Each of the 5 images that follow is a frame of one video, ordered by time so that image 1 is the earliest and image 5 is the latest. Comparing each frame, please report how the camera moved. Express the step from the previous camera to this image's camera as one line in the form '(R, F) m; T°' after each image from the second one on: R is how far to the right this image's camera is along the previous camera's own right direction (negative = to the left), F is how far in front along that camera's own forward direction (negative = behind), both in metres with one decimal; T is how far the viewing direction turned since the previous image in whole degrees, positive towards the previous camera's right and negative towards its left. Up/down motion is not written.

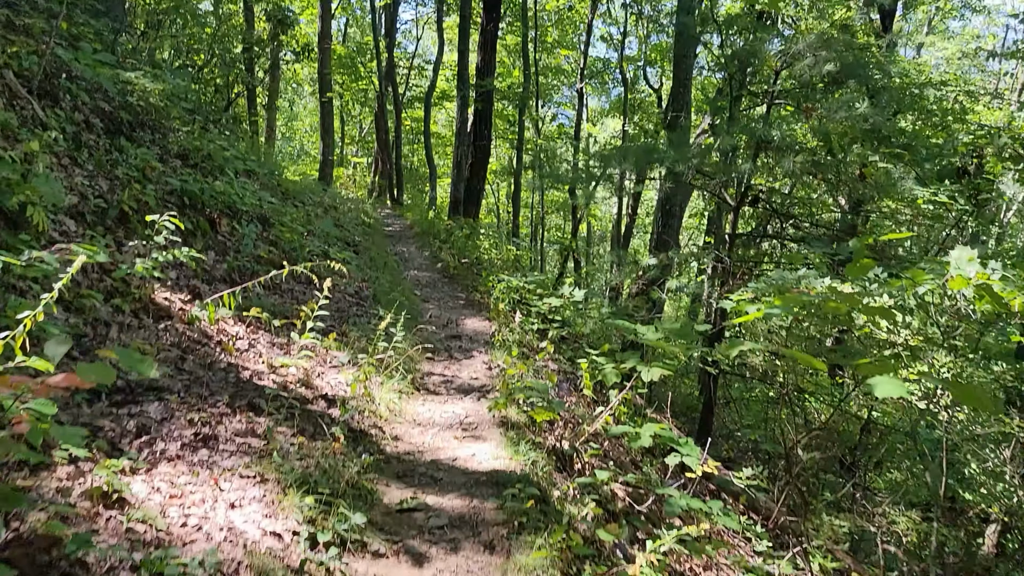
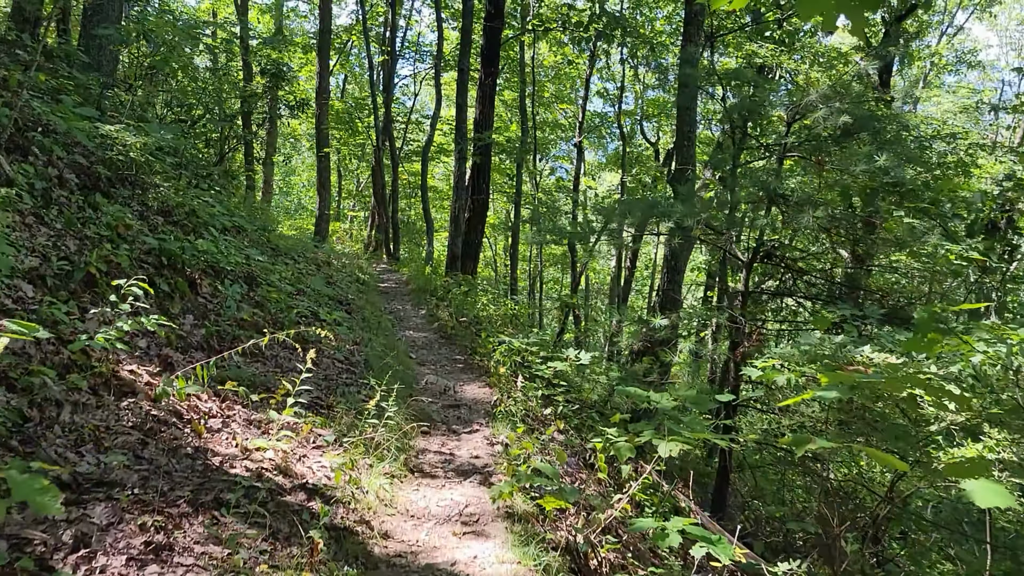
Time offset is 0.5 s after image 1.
(0.0, +0.4) m; 0°
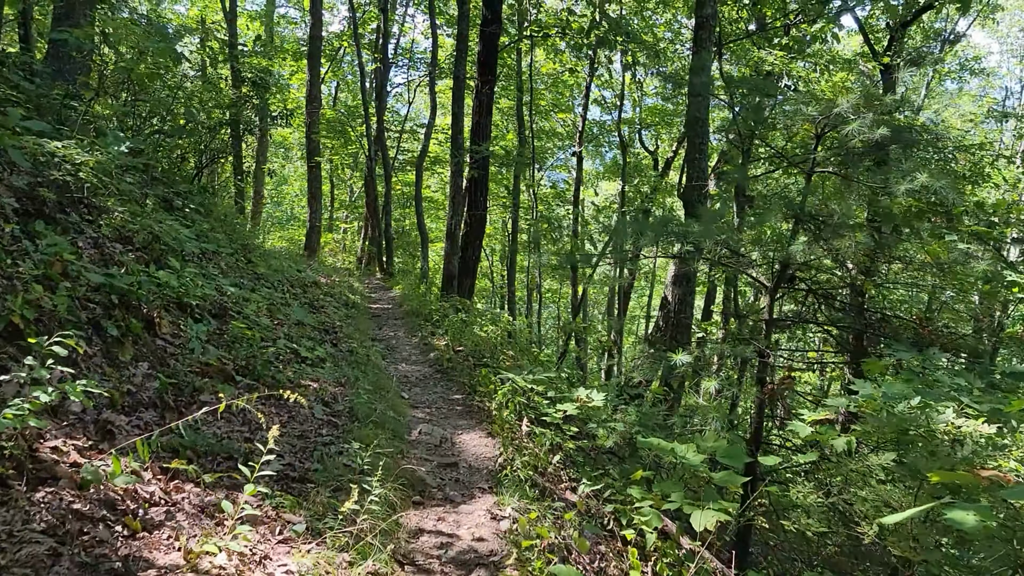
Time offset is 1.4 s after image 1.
(-0.1, +0.7) m; 0°
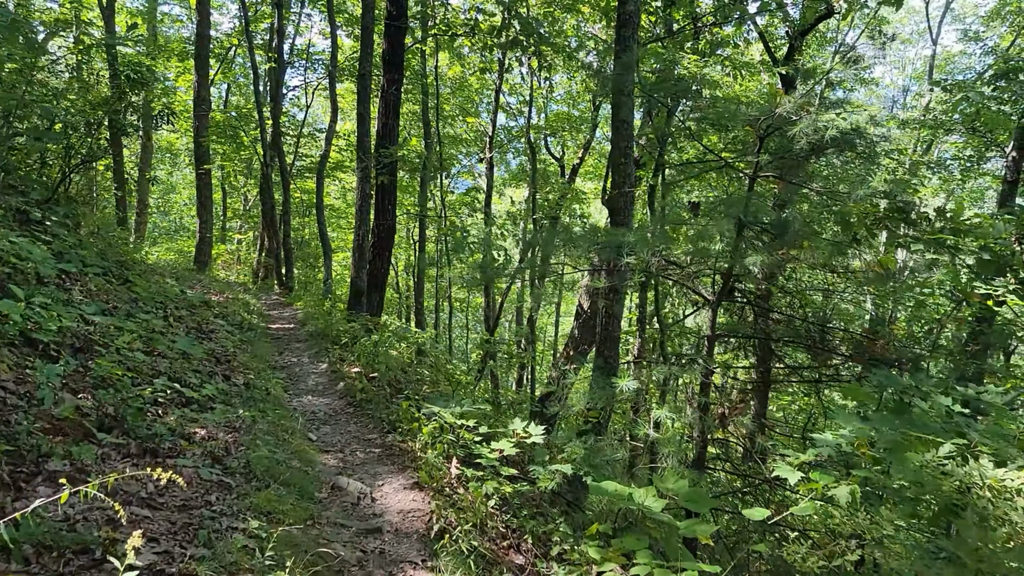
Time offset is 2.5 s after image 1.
(-0.1, +0.7) m; +7°
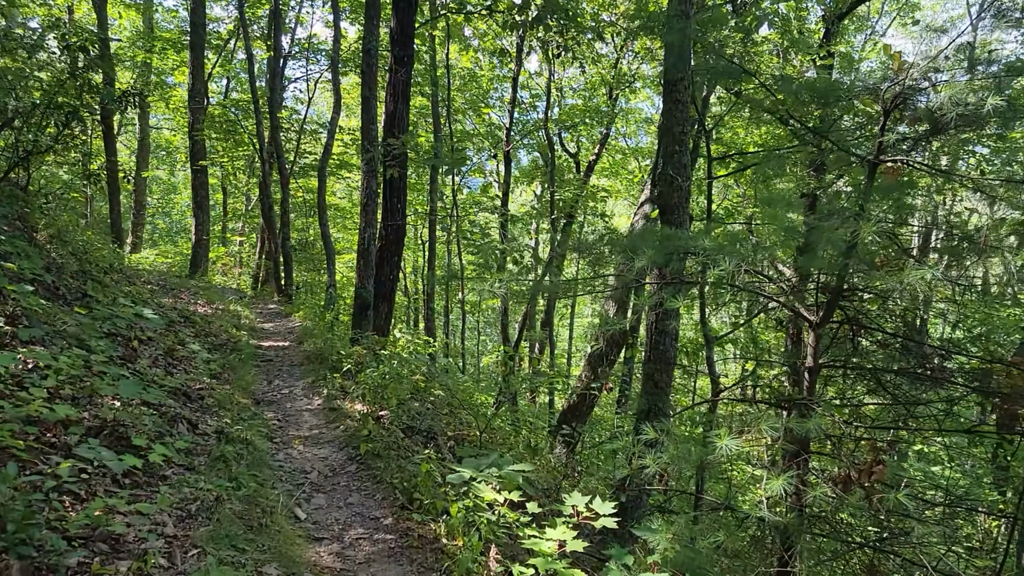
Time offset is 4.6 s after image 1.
(-0.3, +1.4) m; 0°
